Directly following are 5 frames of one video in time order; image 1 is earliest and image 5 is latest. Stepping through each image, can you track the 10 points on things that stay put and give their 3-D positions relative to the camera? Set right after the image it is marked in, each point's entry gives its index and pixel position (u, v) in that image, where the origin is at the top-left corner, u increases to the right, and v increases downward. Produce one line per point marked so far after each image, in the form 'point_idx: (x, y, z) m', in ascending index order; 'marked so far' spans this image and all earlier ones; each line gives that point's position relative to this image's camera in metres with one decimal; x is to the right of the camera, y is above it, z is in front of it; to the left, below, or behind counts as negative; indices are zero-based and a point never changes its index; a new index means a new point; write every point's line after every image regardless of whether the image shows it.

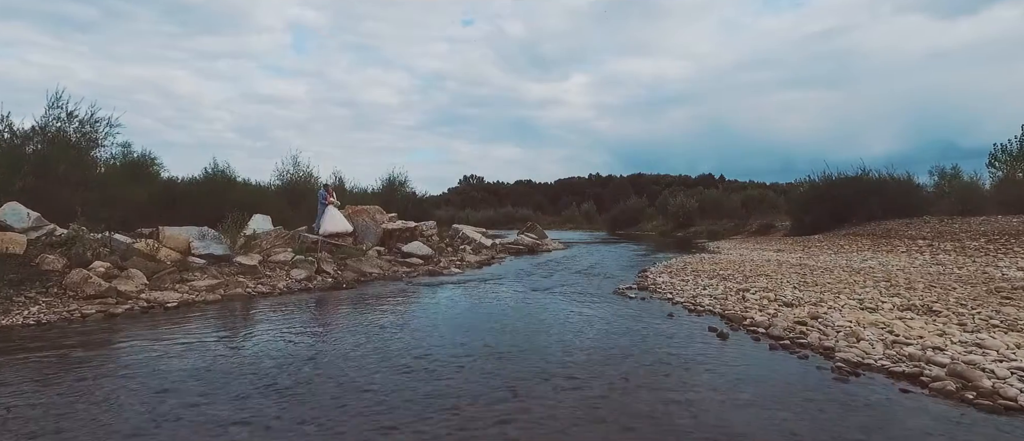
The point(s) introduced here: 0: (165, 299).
0: (-7.3, -1.7, +11.4) m
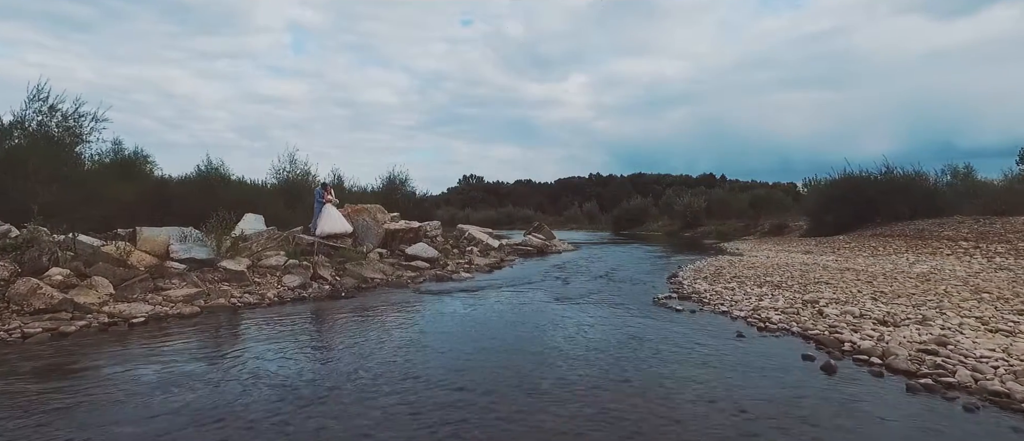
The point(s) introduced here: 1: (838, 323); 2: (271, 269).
0: (-6.8, -1.6, +9.8) m
1: (+4.6, -1.5, +7.7) m
2: (-6.2, -1.2, +14.0) m
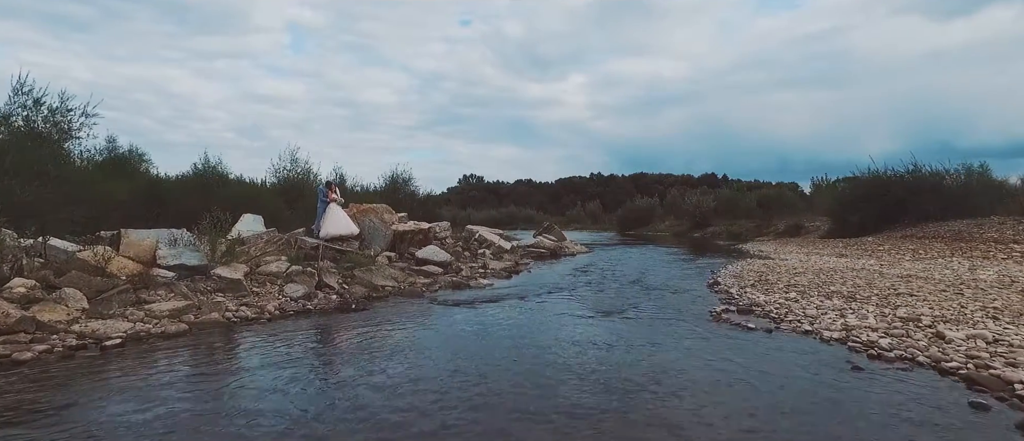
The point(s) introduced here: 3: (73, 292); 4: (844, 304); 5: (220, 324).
0: (-6.1, -1.7, +8.3) m
1: (+5.3, -1.5, +6.2) m
2: (-5.5, -1.3, +12.5) m
3: (-7.2, -1.2, +8.9) m
4: (+6.0, -1.5, +9.8) m
5: (-5.1, -1.8, +9.6) m
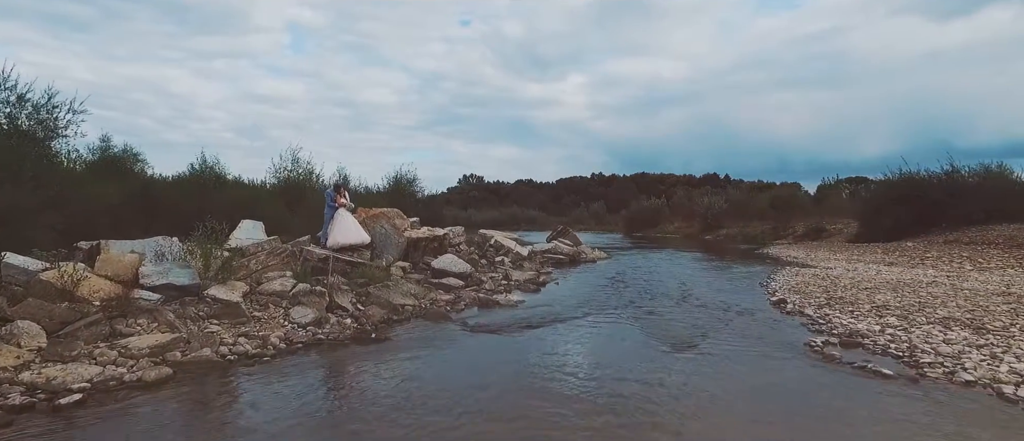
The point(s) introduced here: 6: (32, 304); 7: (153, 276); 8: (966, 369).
0: (-5.3, -1.9, +6.5) m
1: (+6.2, -1.7, +4.4) m
2: (-4.7, -1.5, +10.7) m
3: (-6.4, -1.4, +7.1) m
4: (+6.8, -1.7, +8.0) m
5: (-4.3, -2.0, +7.8) m
6: (-6.7, -1.2, +7.6) m
7: (-6.6, -1.0, +10.0) m
8: (+5.5, -1.8, +6.7) m
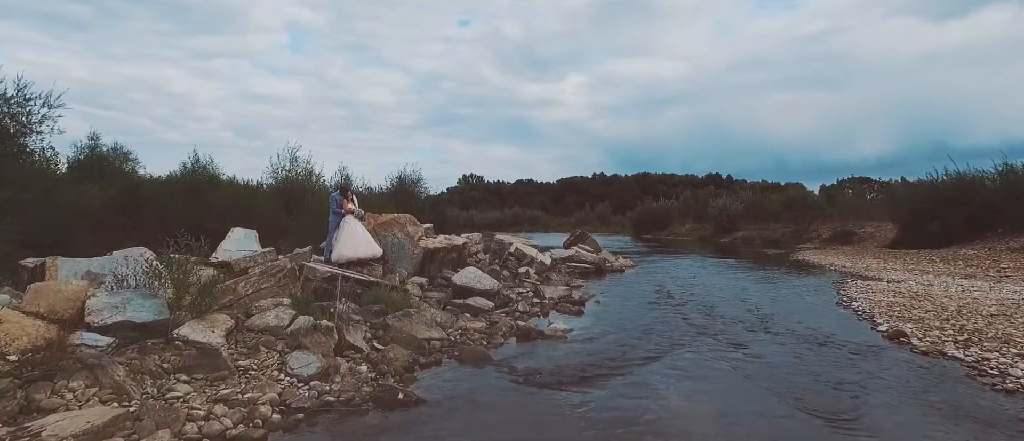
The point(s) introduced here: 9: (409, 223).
0: (-4.3, -2.1, +3.9) m
1: (+7.2, -2.0, +1.9) m
2: (-3.7, -1.7, +8.2) m
3: (-5.4, -1.6, +4.6) m
4: (+7.8, -2.0, +5.6) m
5: (-3.3, -2.3, +5.3) m
6: (-5.7, -1.4, +5.1) m
7: (-5.6, -1.2, +7.5) m
8: (+6.5, -2.1, +4.2) m
9: (-3.4, -0.1, +17.8) m
